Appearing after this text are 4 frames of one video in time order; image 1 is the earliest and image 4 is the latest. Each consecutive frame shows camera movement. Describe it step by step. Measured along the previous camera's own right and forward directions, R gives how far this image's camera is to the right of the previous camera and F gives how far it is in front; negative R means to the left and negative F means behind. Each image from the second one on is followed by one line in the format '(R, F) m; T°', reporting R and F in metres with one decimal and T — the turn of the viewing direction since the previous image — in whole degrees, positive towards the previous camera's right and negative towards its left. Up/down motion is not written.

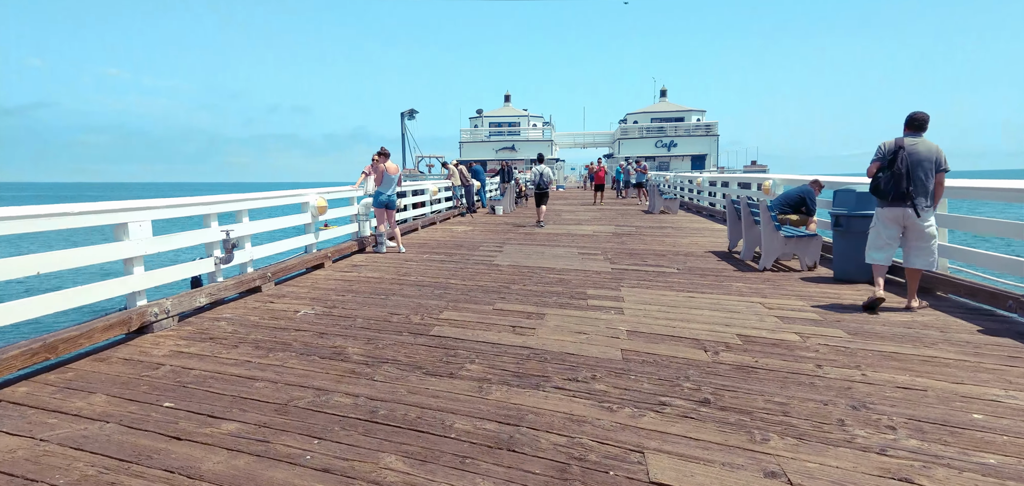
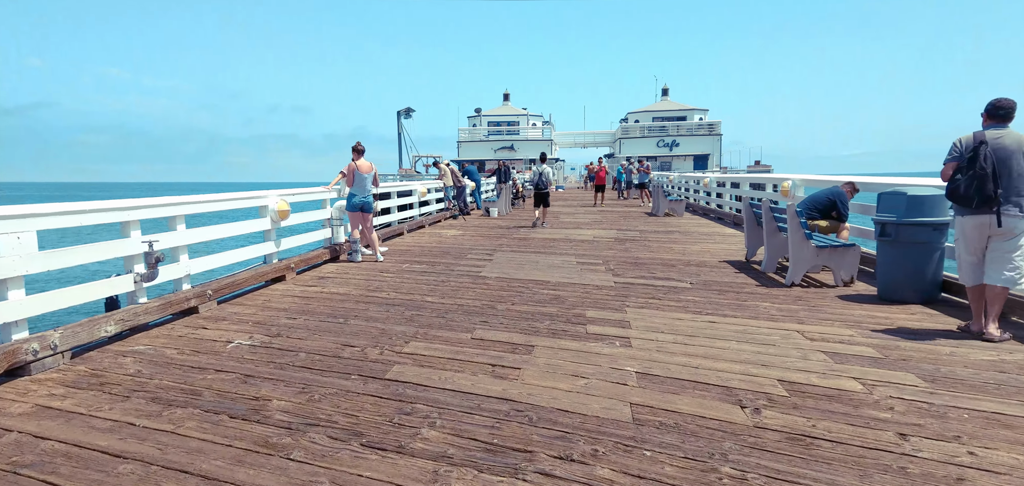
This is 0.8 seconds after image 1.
(+0.1, +0.9) m; 0°
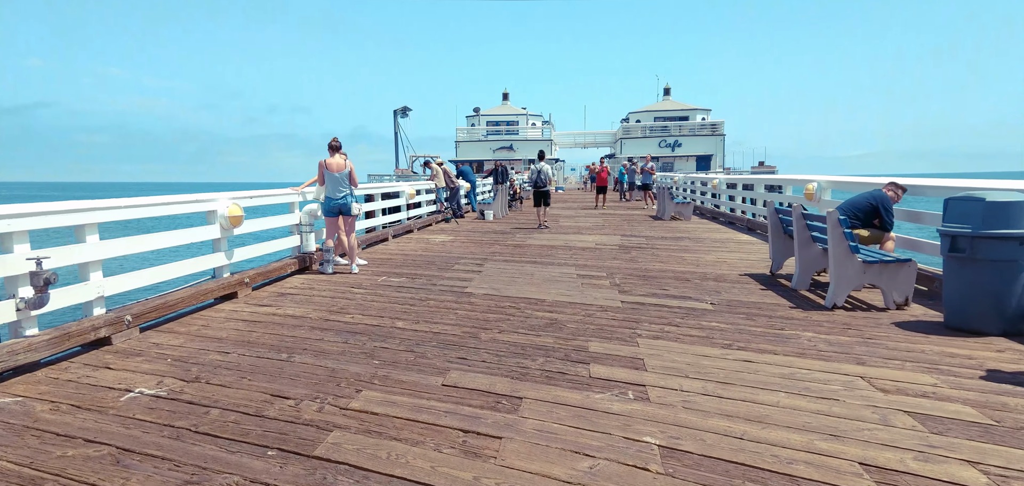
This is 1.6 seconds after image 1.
(+0.1, +0.9) m; 0°
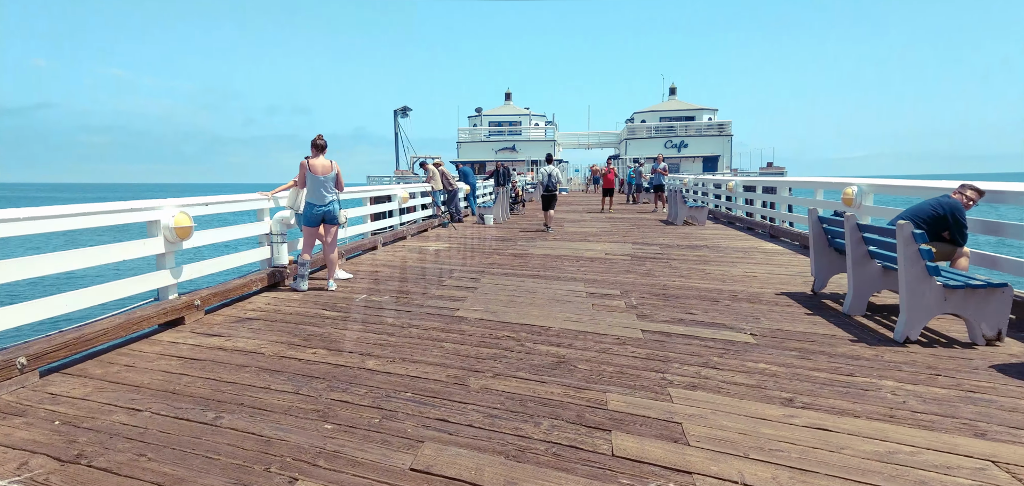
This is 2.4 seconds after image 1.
(0.0, +0.8) m; 0°
